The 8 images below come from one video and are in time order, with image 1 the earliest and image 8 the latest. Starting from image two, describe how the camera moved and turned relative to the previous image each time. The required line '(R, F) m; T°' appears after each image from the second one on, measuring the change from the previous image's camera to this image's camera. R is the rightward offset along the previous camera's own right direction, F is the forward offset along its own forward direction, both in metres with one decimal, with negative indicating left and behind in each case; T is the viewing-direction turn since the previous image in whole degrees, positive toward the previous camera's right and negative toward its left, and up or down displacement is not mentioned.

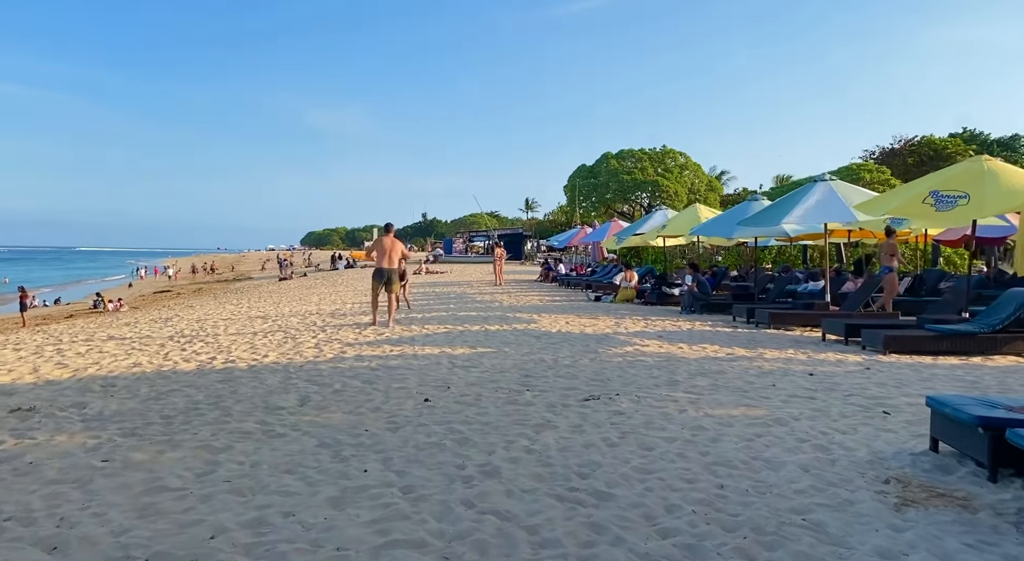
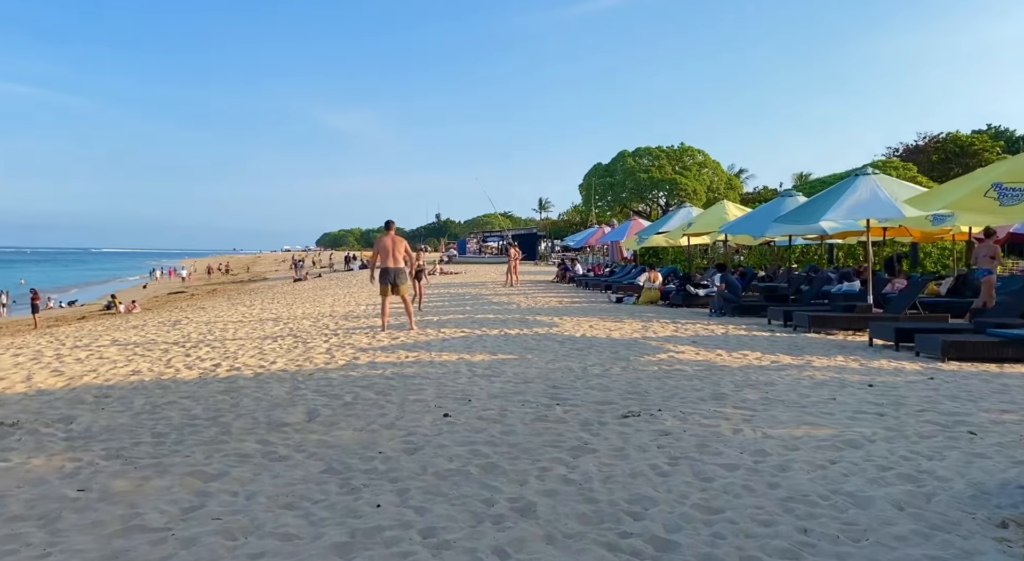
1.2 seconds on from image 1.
(-0.1, +0.6) m; -1°
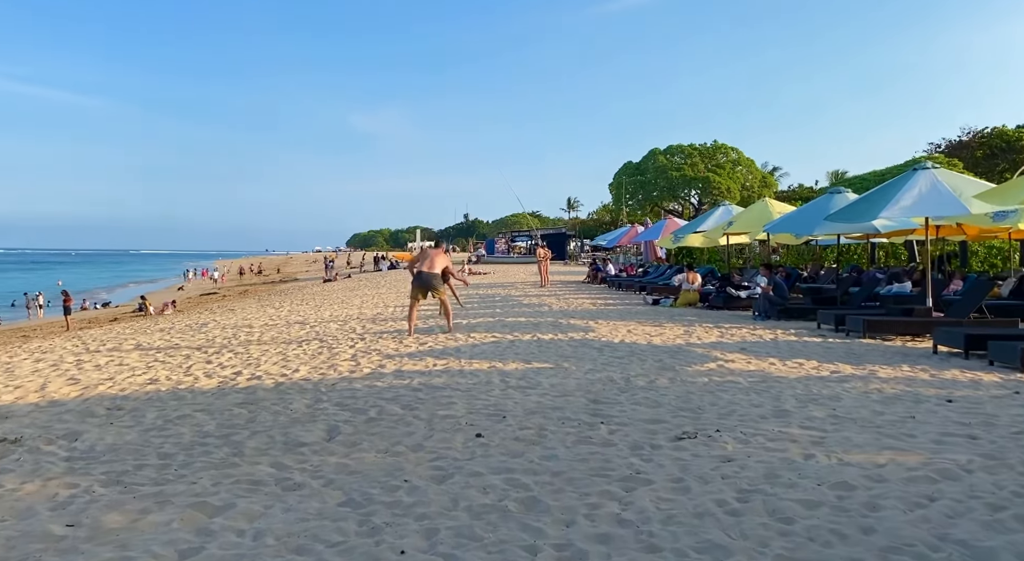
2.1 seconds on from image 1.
(-0.1, +0.5) m; -2°
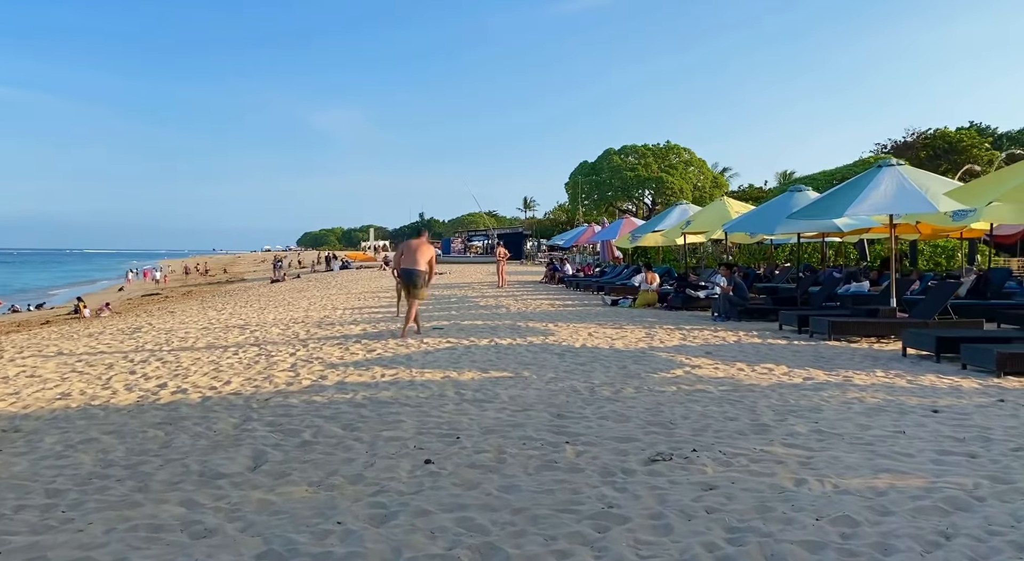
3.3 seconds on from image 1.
(0.0, +0.6) m; +3°
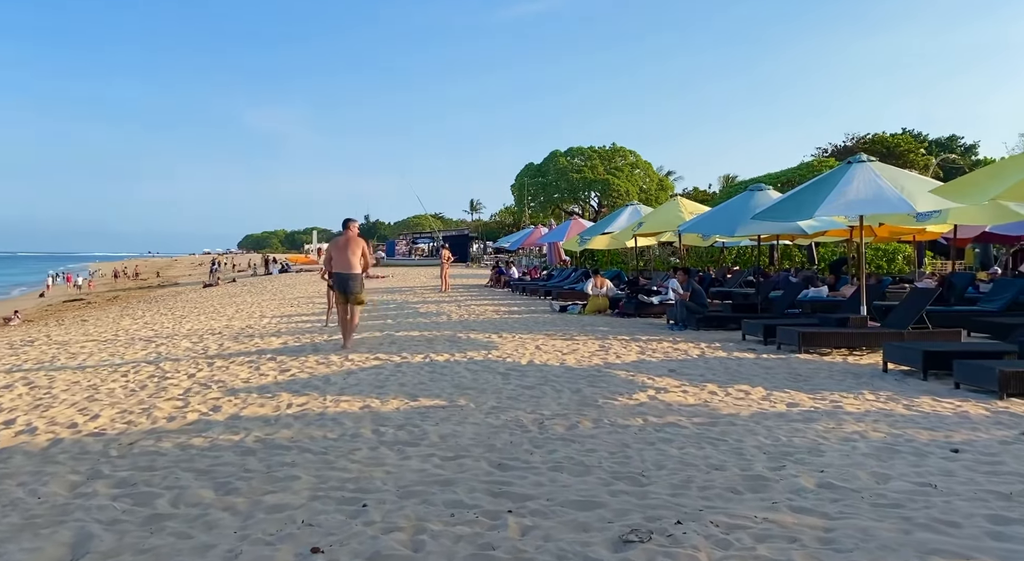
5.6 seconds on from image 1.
(+0.1, +1.1) m; +4°
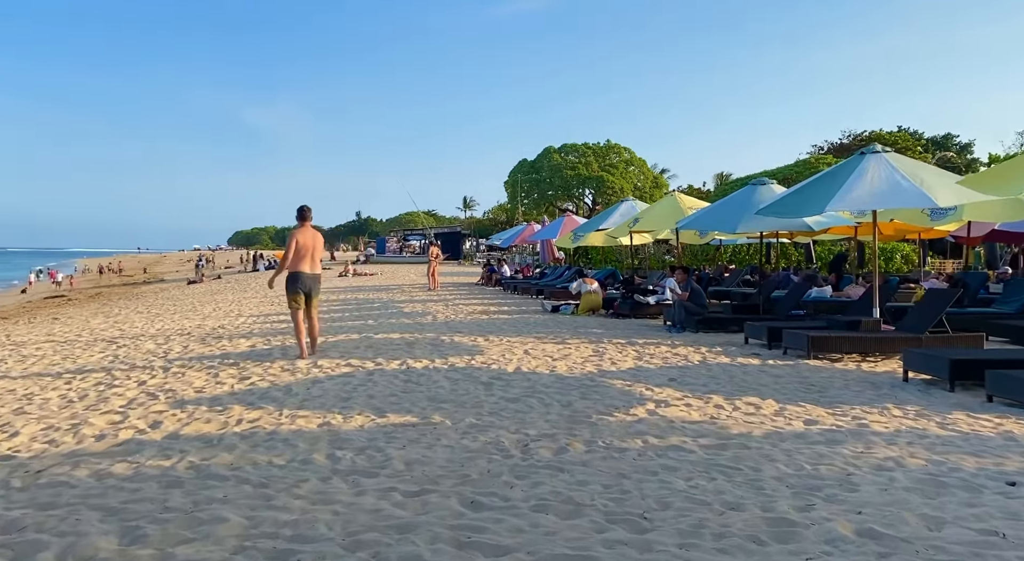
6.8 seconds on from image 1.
(+0.1, +0.7) m; +1°
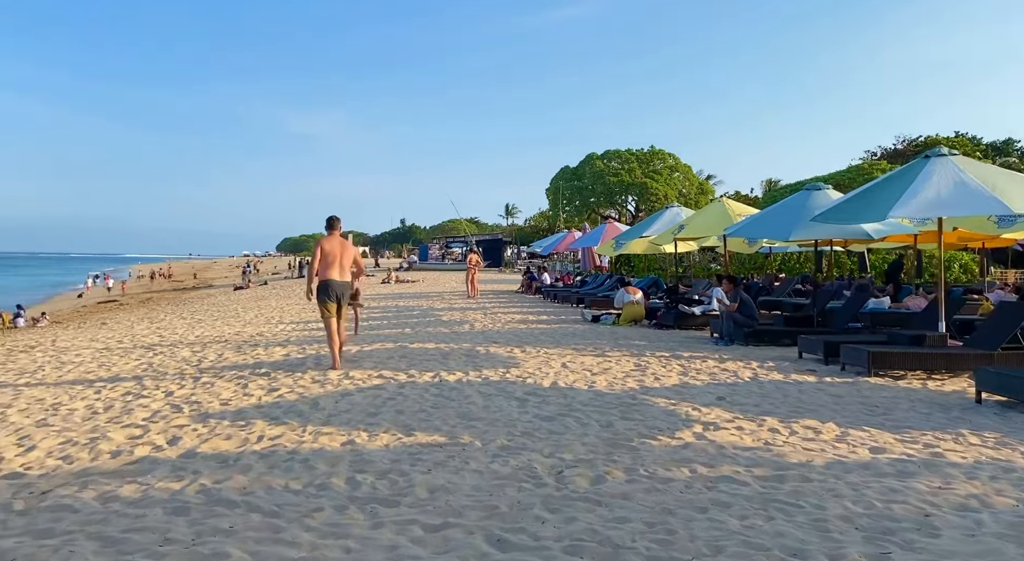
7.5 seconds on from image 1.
(0.0, +0.4) m; -3°
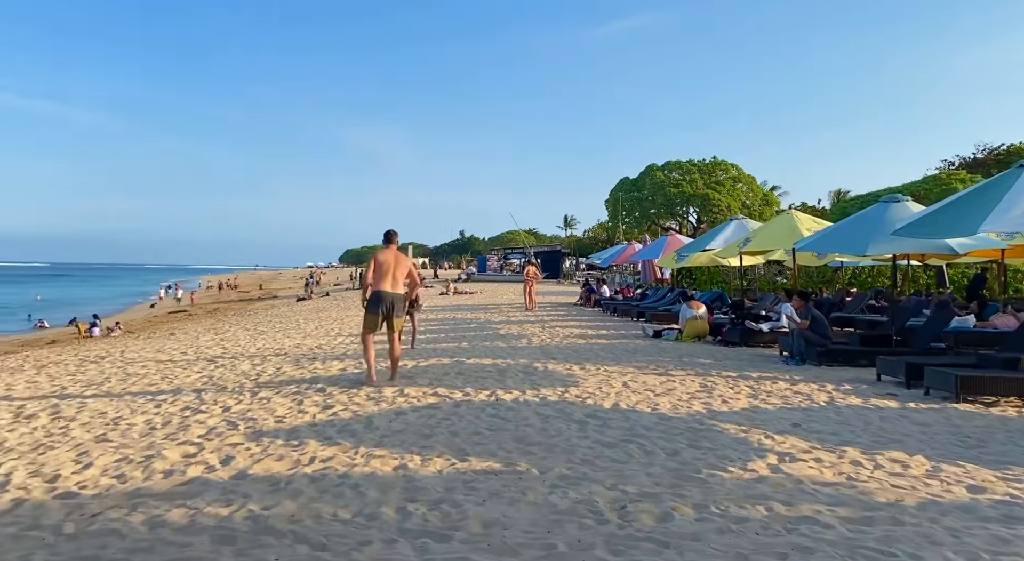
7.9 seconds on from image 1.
(0.0, +0.2) m; -4°
